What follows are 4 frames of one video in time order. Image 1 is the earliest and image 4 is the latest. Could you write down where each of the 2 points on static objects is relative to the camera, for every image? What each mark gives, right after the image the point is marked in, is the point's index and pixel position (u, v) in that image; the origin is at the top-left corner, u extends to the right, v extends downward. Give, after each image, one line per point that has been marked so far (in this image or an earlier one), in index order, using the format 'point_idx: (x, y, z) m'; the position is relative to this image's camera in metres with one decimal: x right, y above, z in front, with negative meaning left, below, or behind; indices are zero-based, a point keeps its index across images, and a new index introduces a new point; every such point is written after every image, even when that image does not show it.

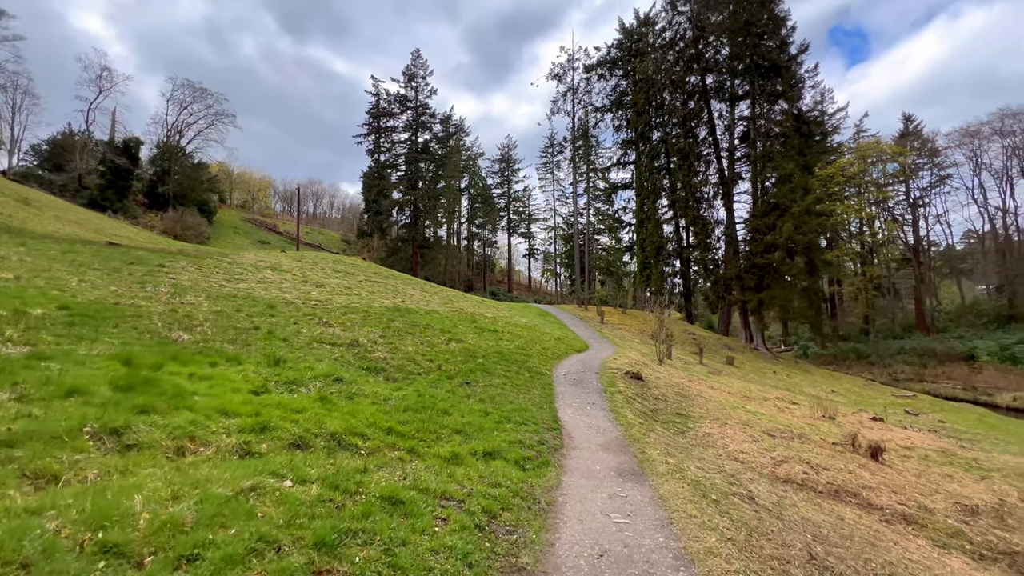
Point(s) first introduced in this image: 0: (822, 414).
0: (+10.3, -4.2, +14.8) m
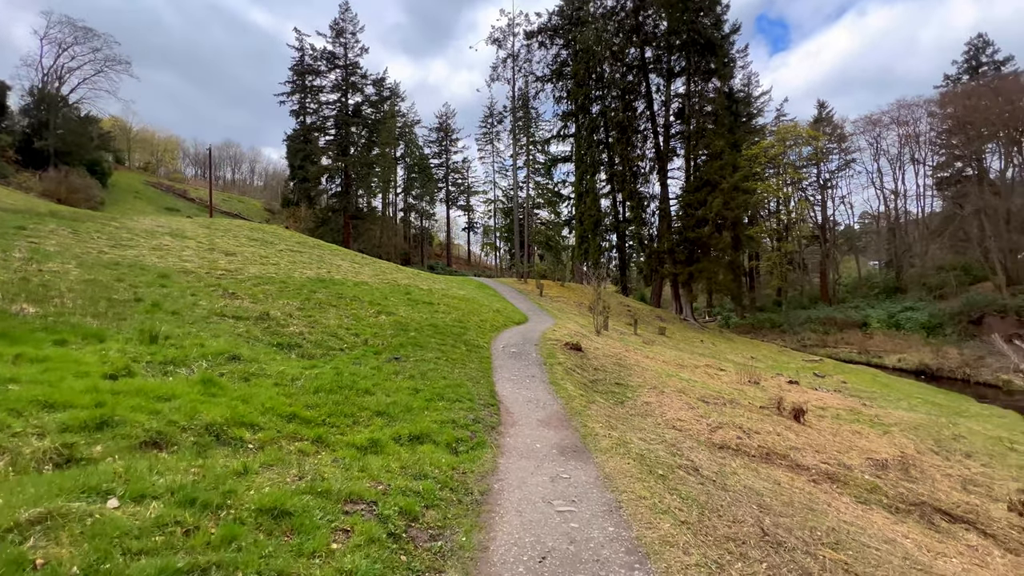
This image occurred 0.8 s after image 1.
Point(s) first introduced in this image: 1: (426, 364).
0: (+8.2, -3.2, +15.5) m
1: (-1.7, -1.5, +8.7) m
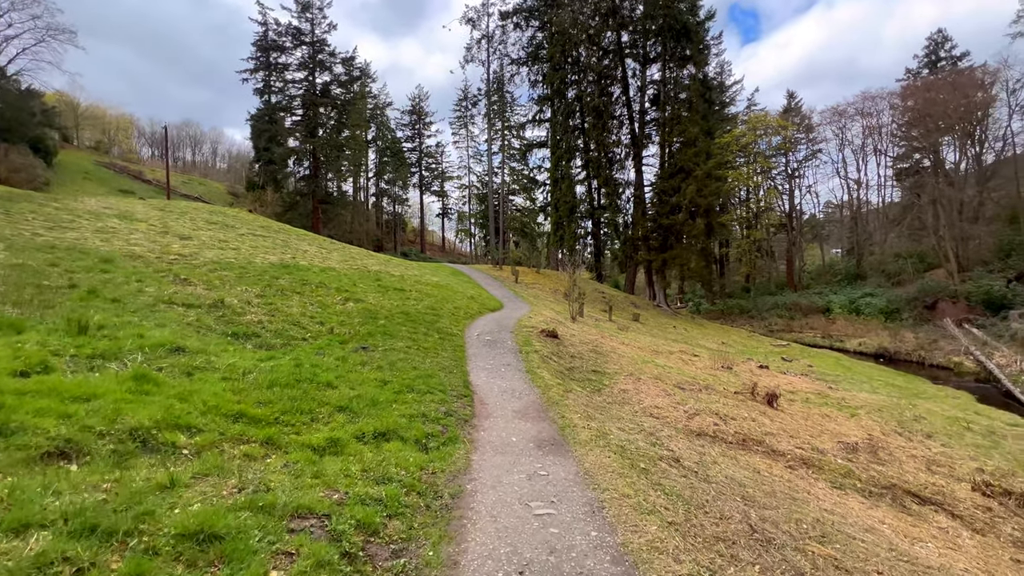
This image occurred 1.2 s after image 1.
0: (+7.4, -2.7, +15.6) m
1: (-2.1, -1.2, +8.2) m
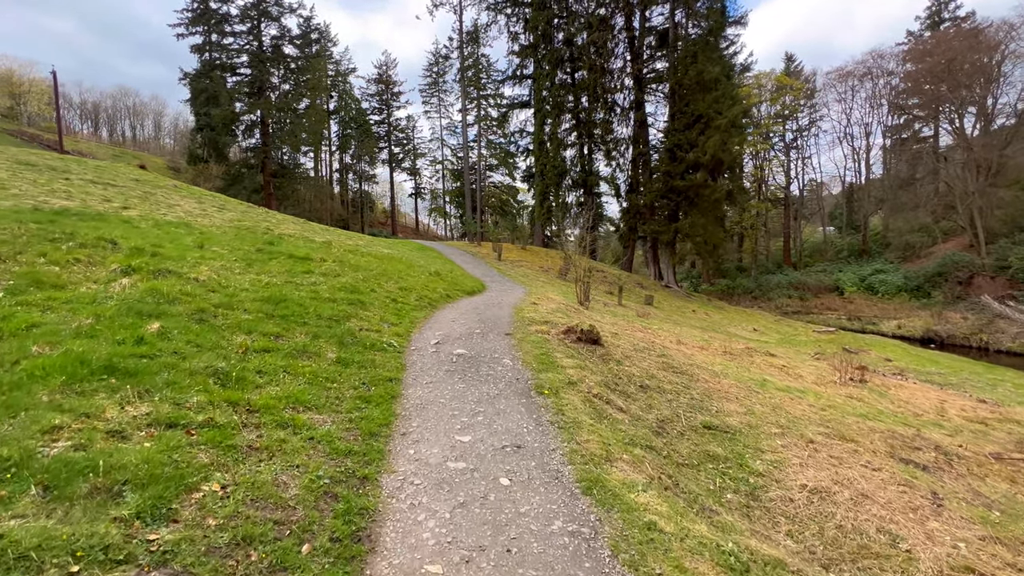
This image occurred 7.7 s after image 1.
0: (+7.2, -1.9, +9.7) m
1: (-2.0, -0.8, +1.8) m
